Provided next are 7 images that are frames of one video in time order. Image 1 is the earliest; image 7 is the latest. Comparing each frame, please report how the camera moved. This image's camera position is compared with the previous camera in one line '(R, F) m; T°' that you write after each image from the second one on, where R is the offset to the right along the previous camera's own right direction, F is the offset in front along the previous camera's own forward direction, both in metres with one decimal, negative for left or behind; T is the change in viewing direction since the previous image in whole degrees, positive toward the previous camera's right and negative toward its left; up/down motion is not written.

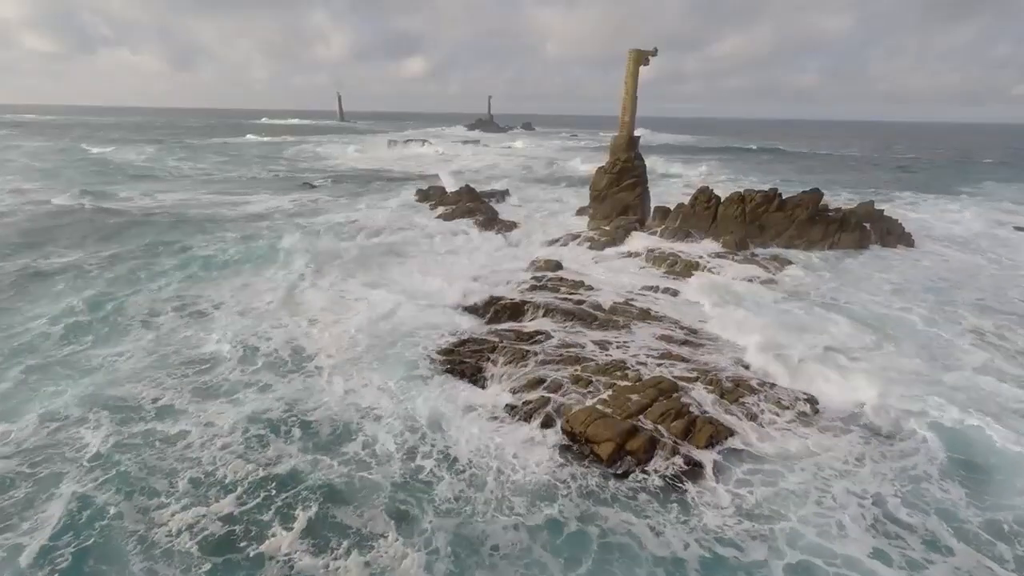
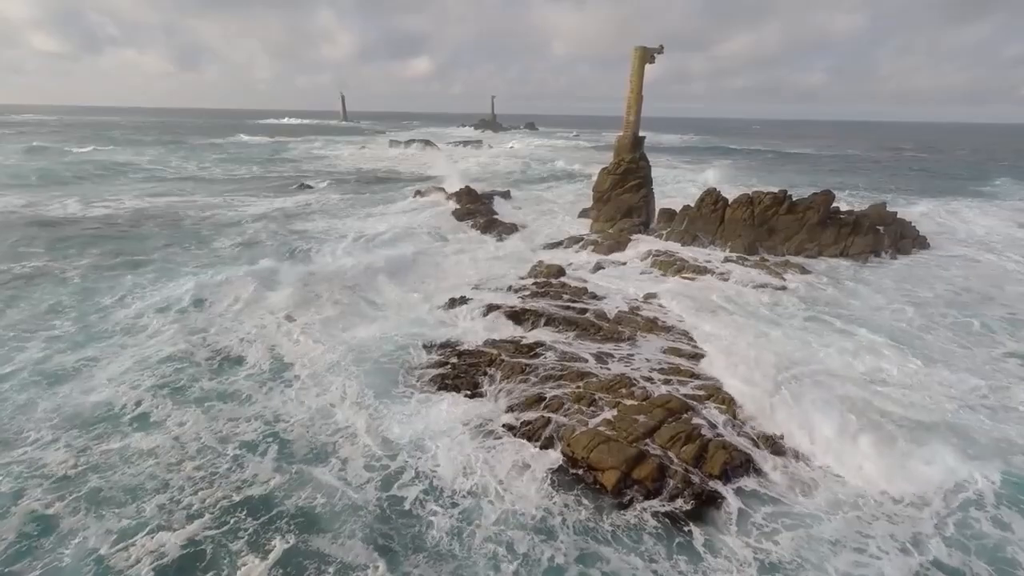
(+0.1, +0.6) m; 0°
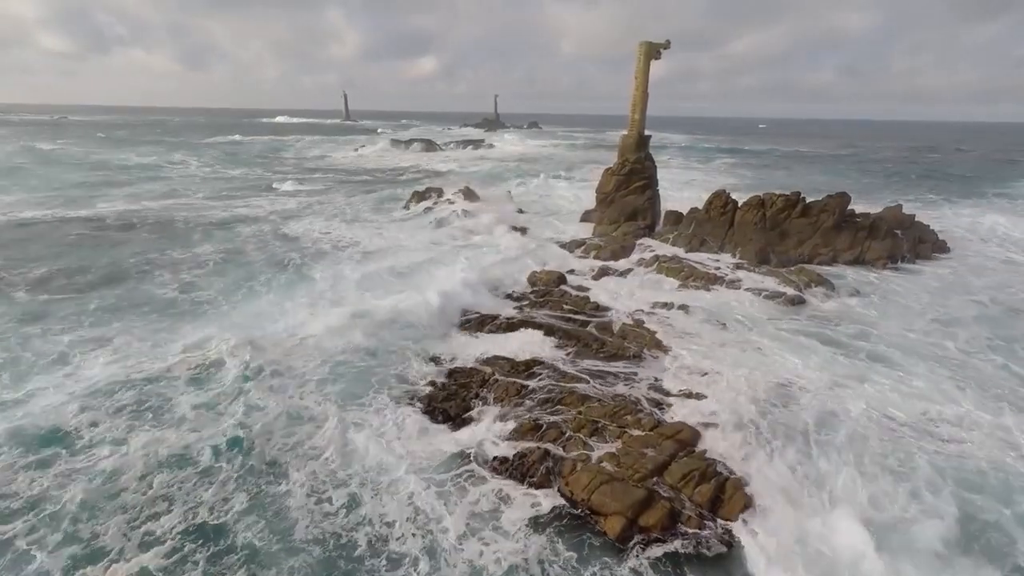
(+0.1, +0.8) m; 0°
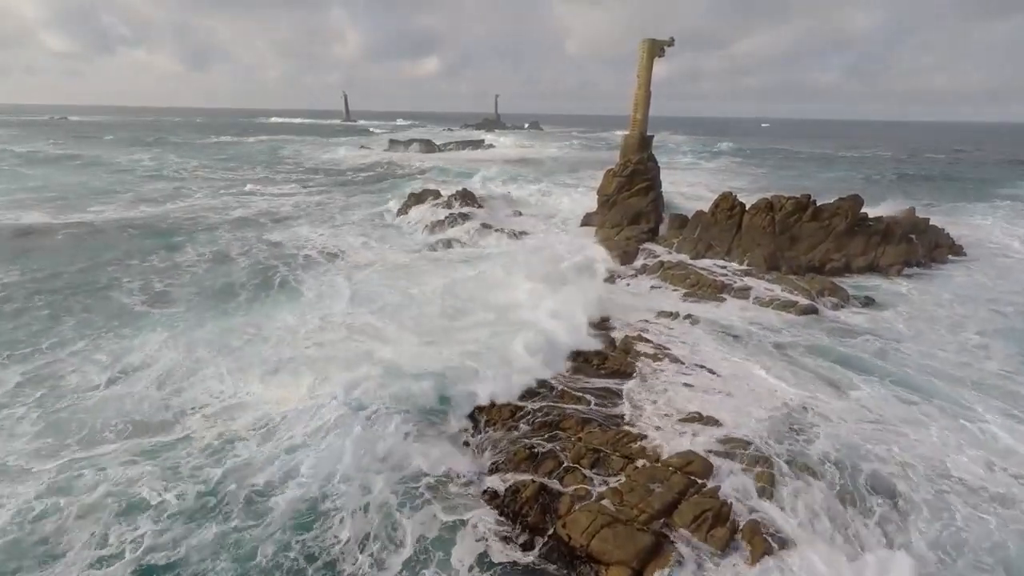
(+0.1, +0.7) m; 0°
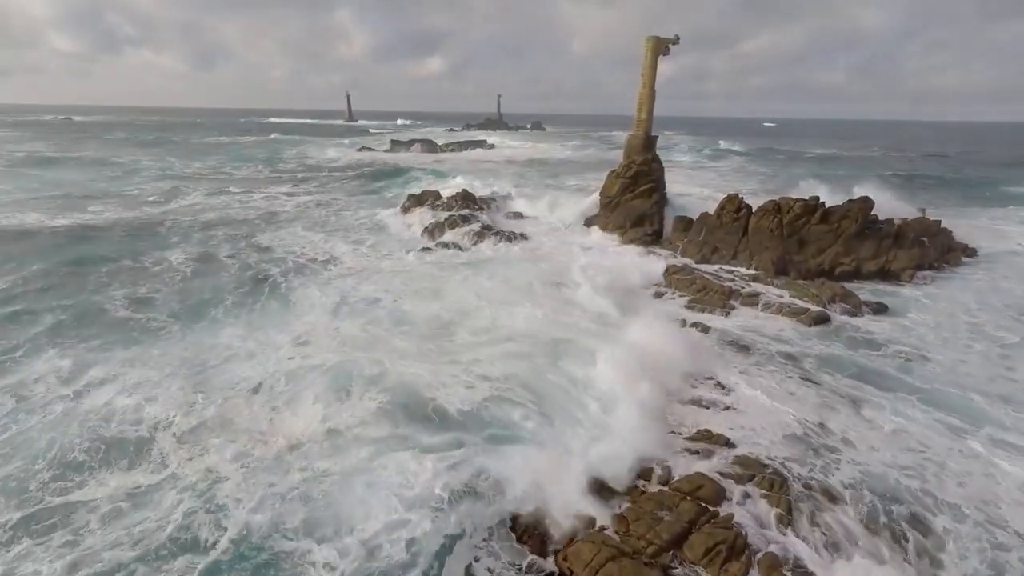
(+0.1, +0.4) m; 0°
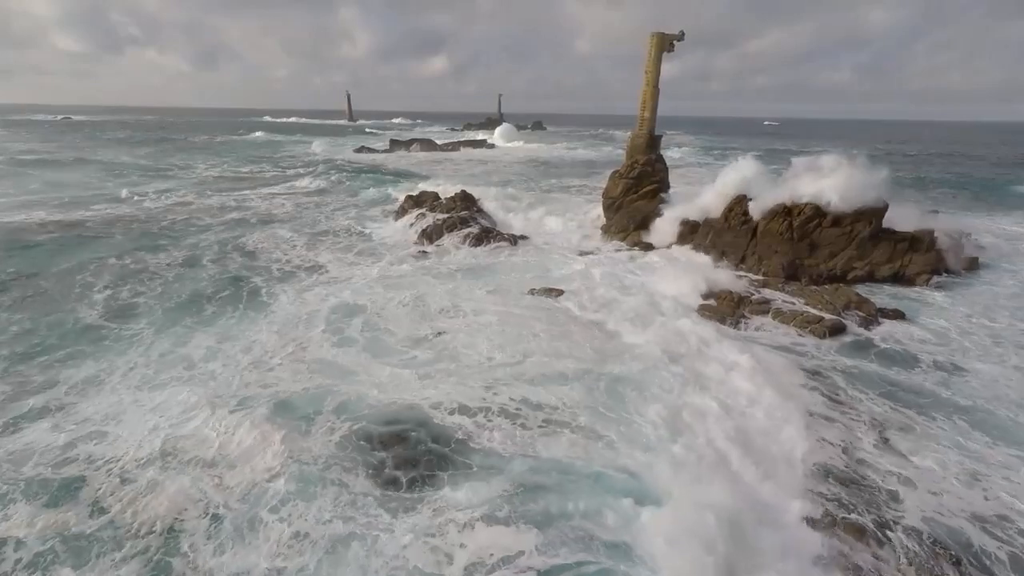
(+0.1, +0.6) m; 0°
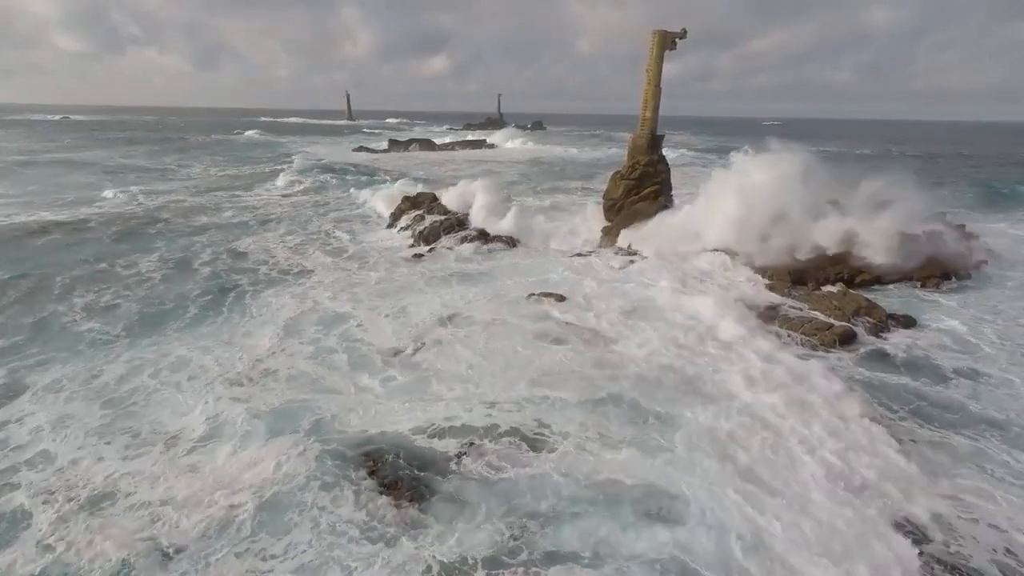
(0.0, +0.4) m; 0°
